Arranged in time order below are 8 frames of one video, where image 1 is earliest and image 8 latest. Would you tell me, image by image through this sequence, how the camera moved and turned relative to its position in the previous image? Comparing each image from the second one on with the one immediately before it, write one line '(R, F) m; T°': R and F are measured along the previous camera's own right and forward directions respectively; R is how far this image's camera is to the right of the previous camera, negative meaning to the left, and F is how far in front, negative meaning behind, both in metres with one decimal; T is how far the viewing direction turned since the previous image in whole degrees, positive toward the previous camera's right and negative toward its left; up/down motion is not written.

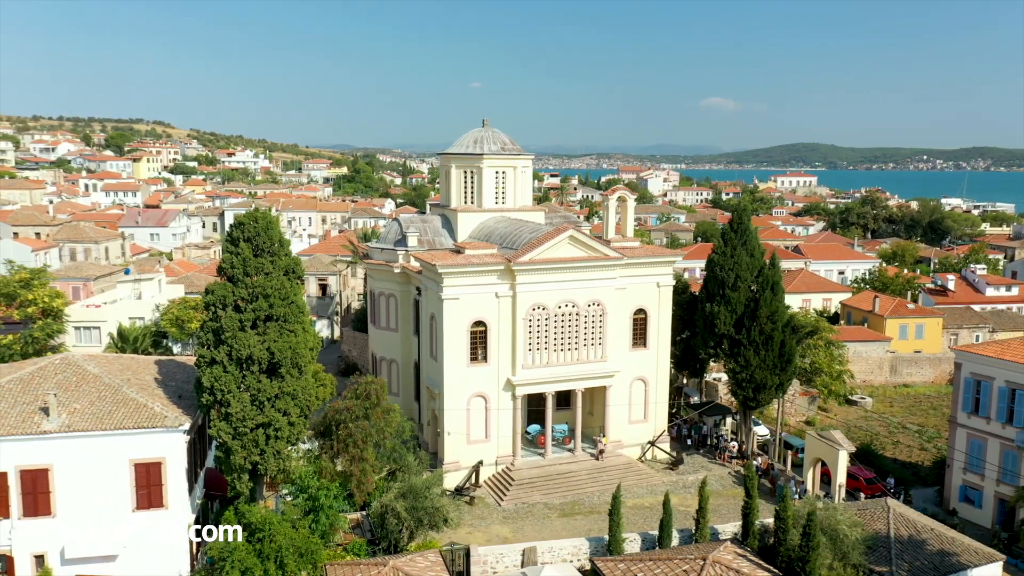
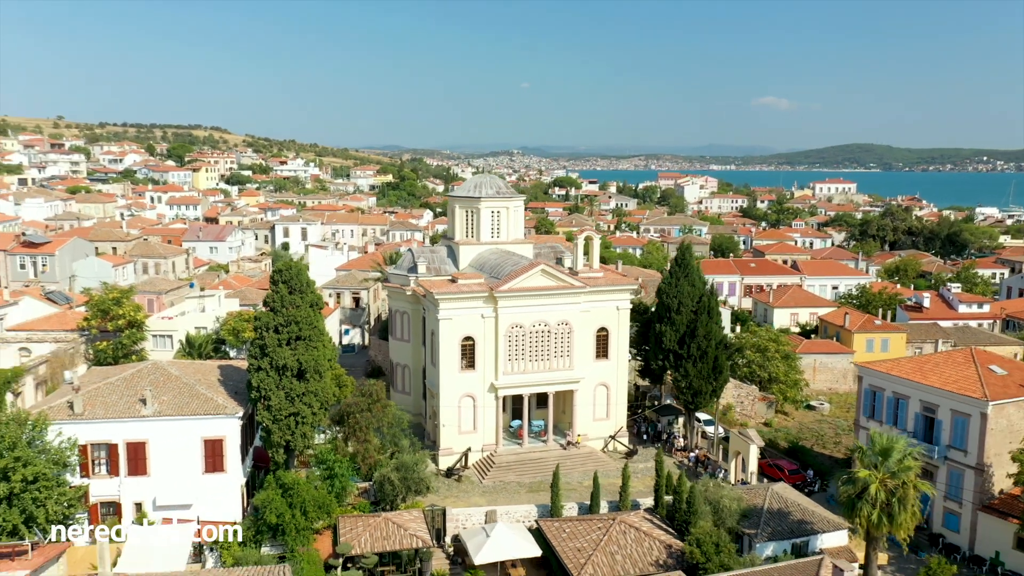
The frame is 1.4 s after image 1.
(+1.7, -4.2) m; -3°
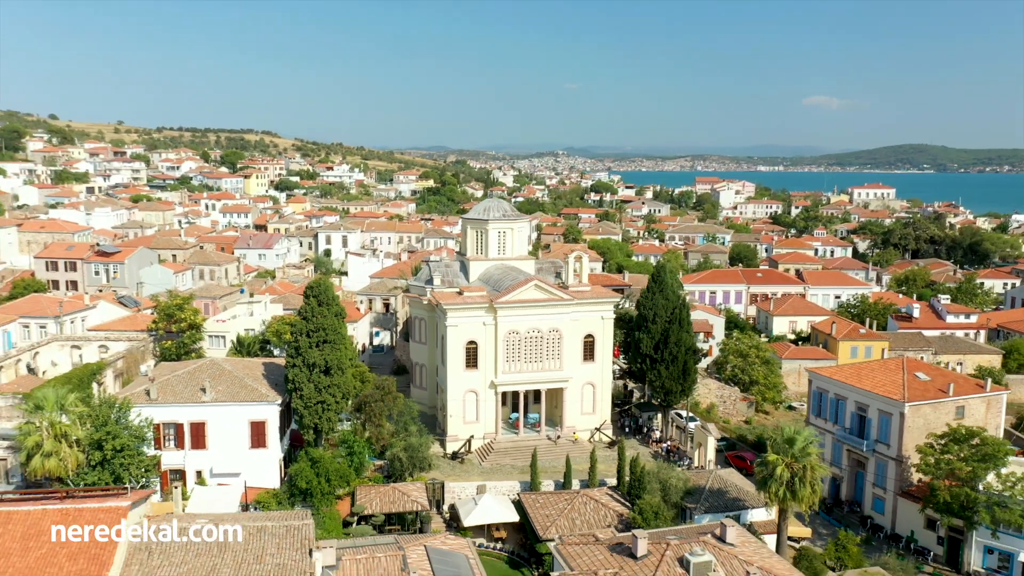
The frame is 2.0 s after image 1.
(+1.4, -3.6) m; -3°
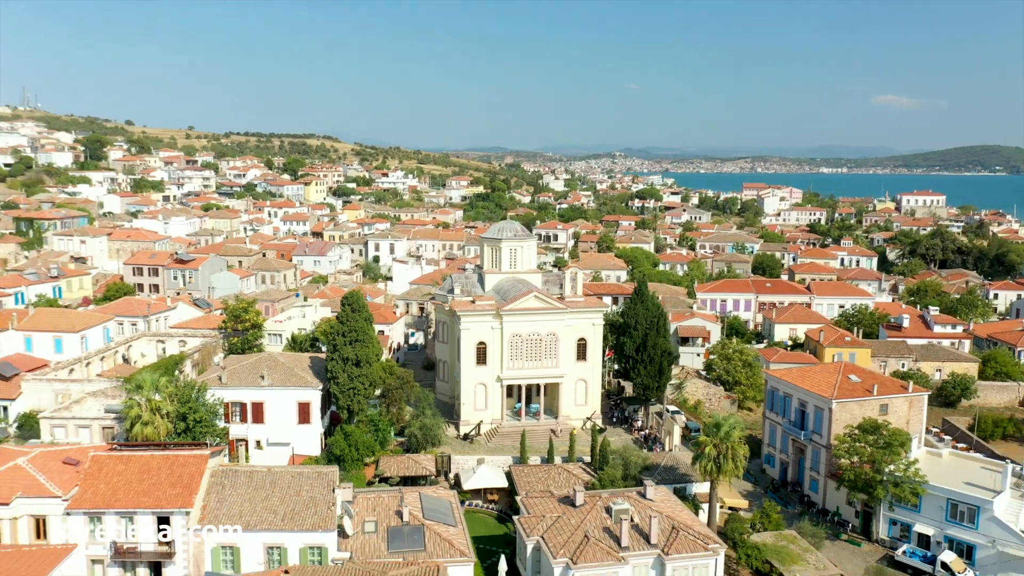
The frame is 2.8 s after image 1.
(+1.9, -4.7) m; -4°
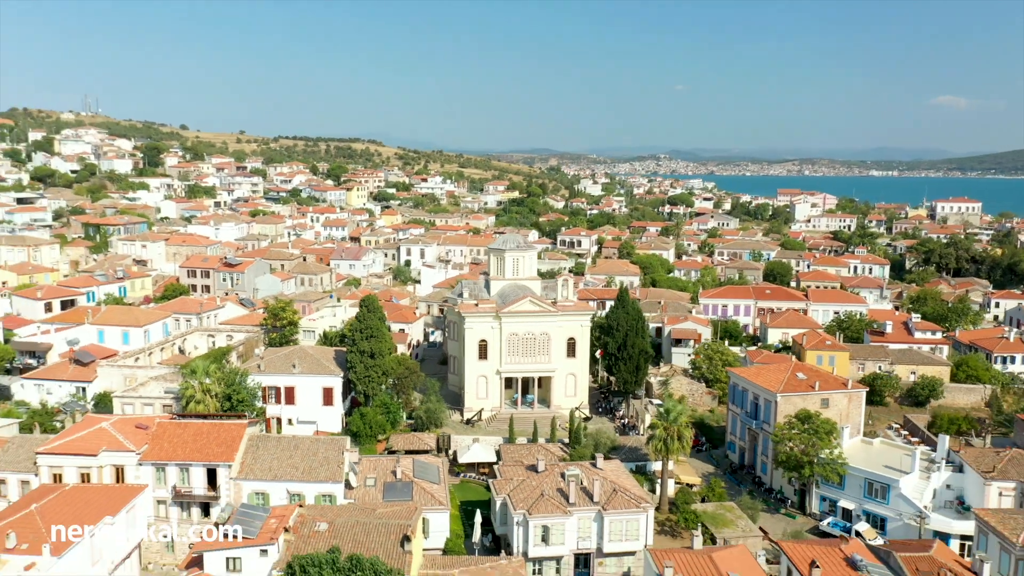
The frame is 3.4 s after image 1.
(+1.9, -4.4) m; -3°
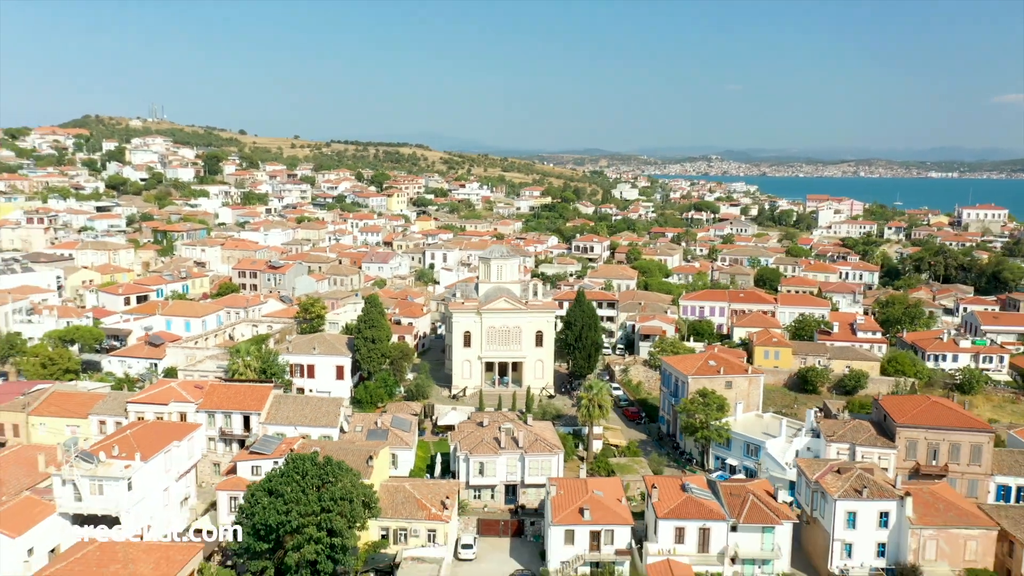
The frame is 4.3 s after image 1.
(+3.7, -8.0) m; -4°
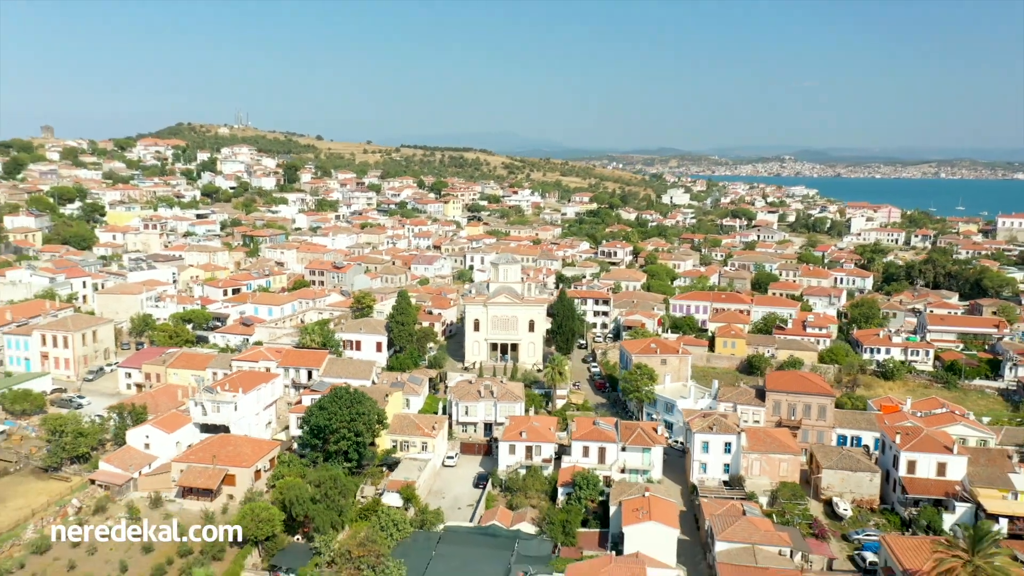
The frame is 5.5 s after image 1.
(+4.8, -12.8) m; -5°
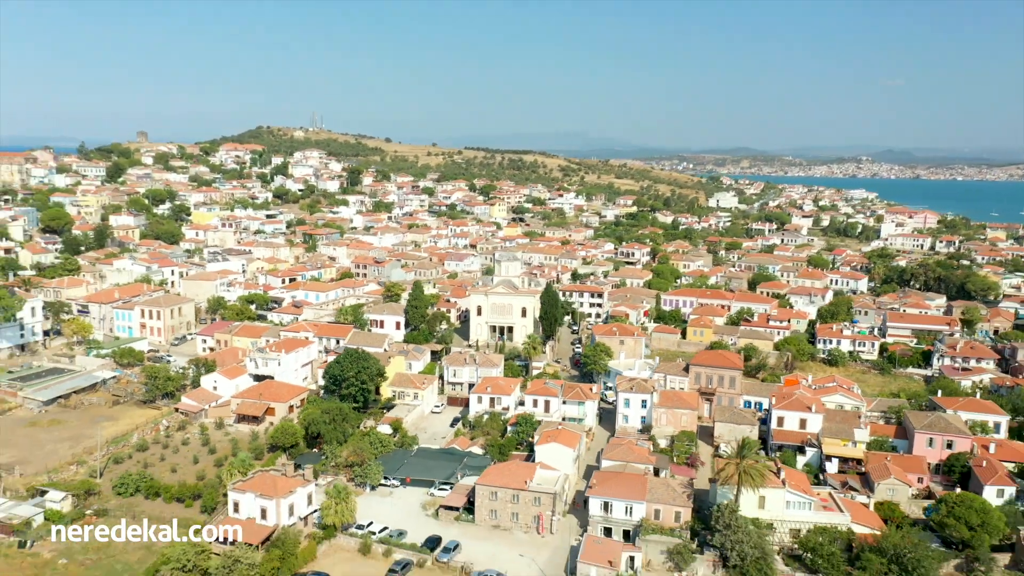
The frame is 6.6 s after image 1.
(+6.2, -11.9) m; -5°
